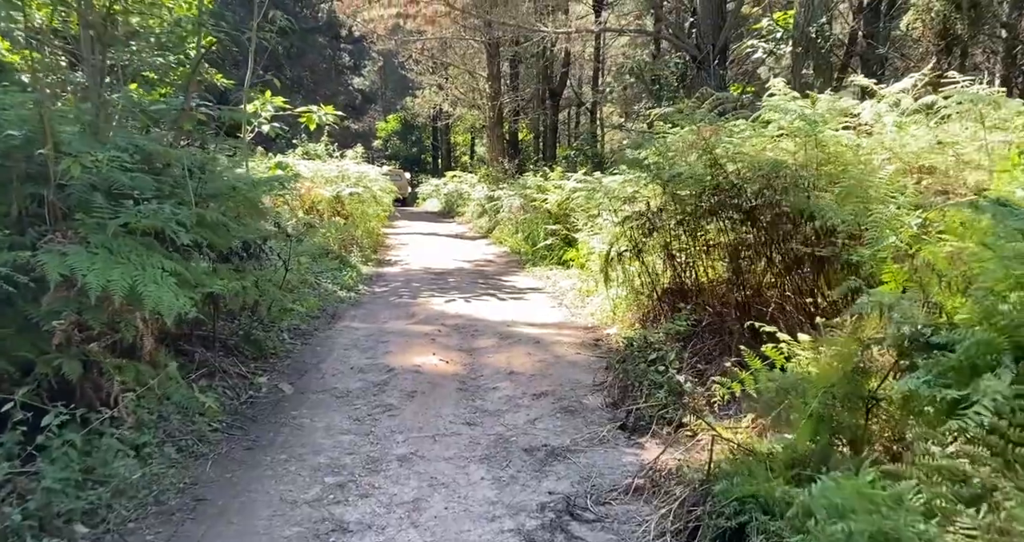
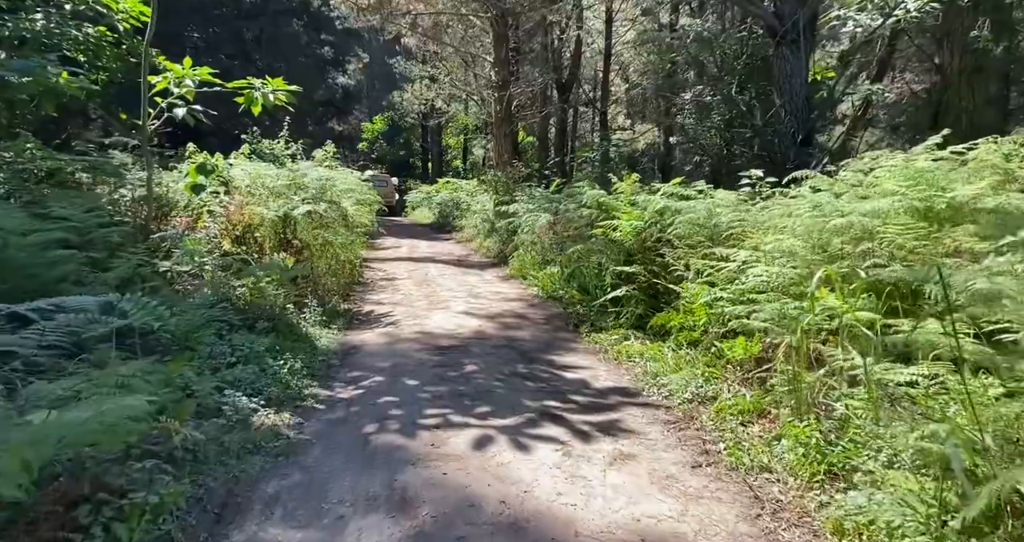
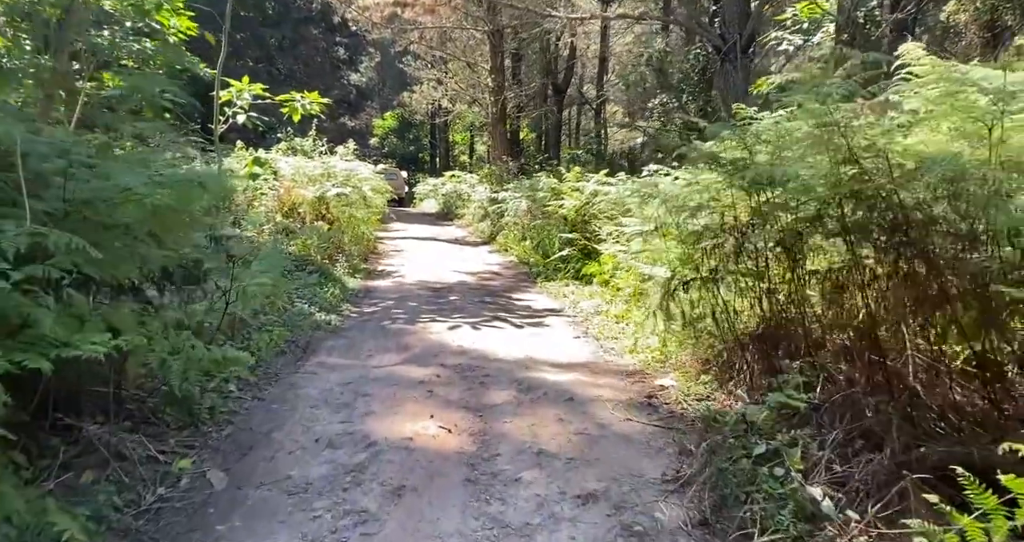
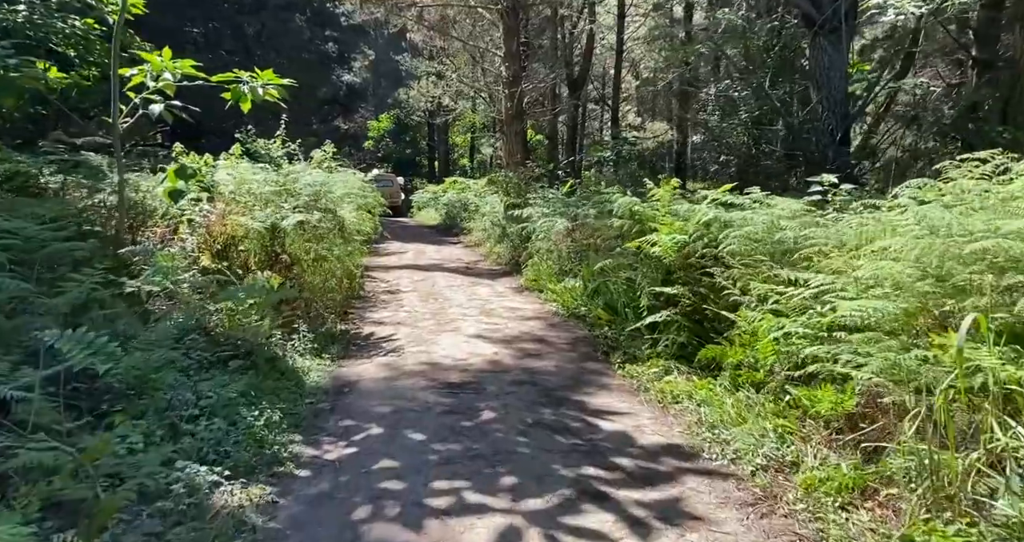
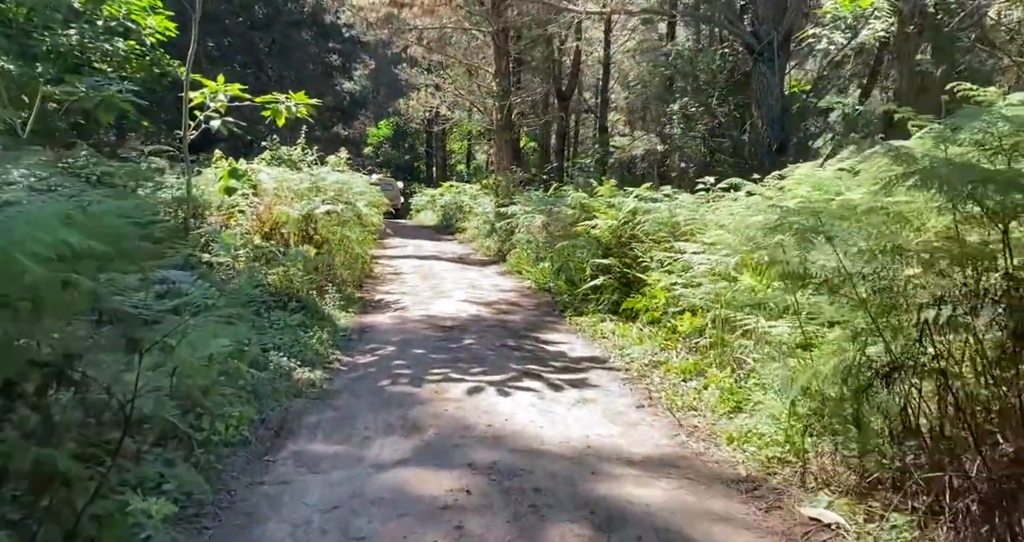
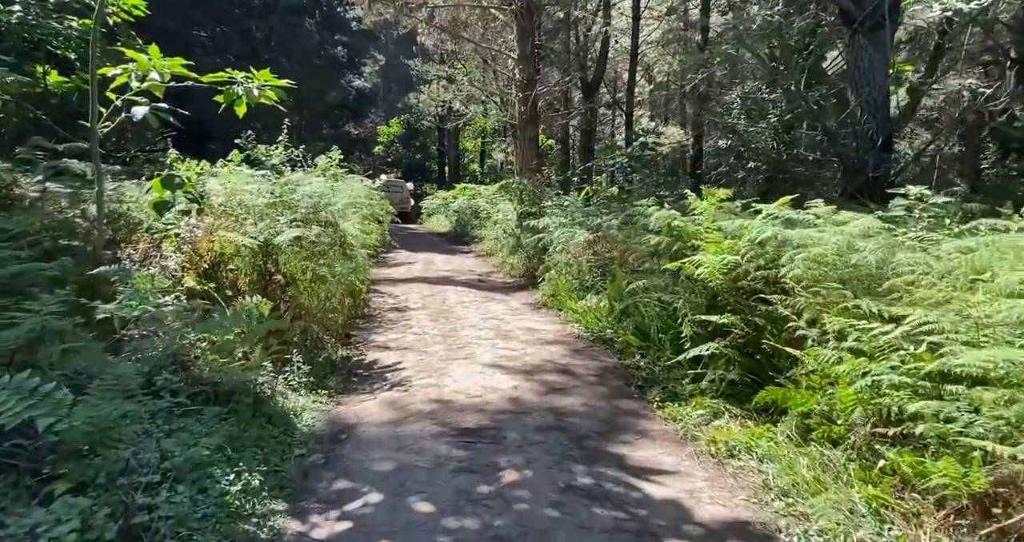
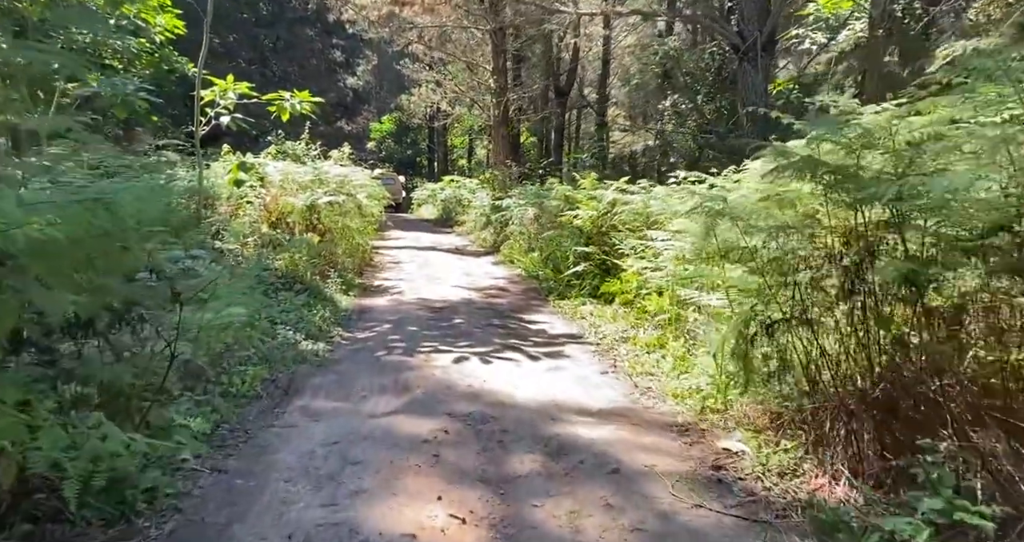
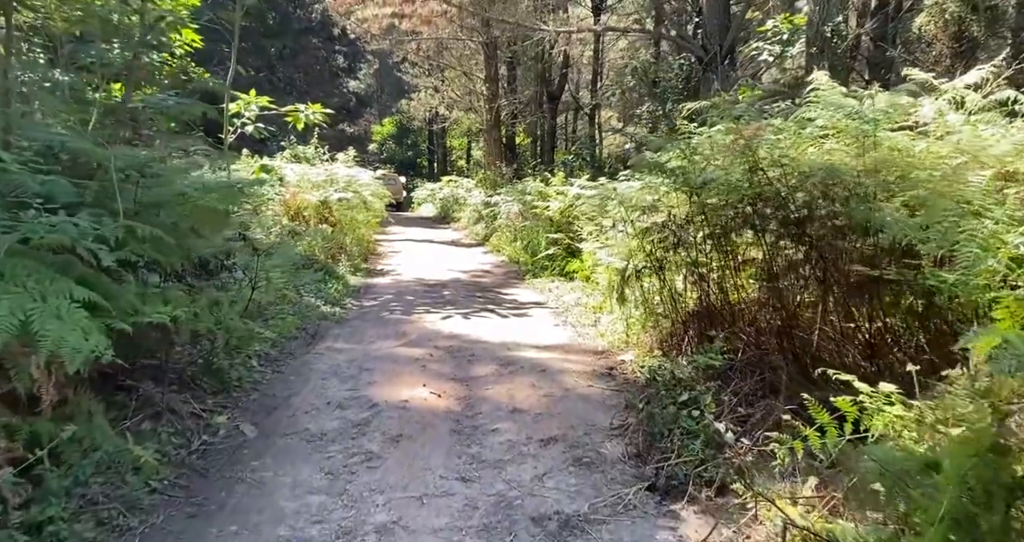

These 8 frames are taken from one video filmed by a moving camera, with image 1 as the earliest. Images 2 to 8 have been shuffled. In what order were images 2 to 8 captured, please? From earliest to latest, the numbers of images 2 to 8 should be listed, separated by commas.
8, 3, 7, 5, 2, 4, 6
